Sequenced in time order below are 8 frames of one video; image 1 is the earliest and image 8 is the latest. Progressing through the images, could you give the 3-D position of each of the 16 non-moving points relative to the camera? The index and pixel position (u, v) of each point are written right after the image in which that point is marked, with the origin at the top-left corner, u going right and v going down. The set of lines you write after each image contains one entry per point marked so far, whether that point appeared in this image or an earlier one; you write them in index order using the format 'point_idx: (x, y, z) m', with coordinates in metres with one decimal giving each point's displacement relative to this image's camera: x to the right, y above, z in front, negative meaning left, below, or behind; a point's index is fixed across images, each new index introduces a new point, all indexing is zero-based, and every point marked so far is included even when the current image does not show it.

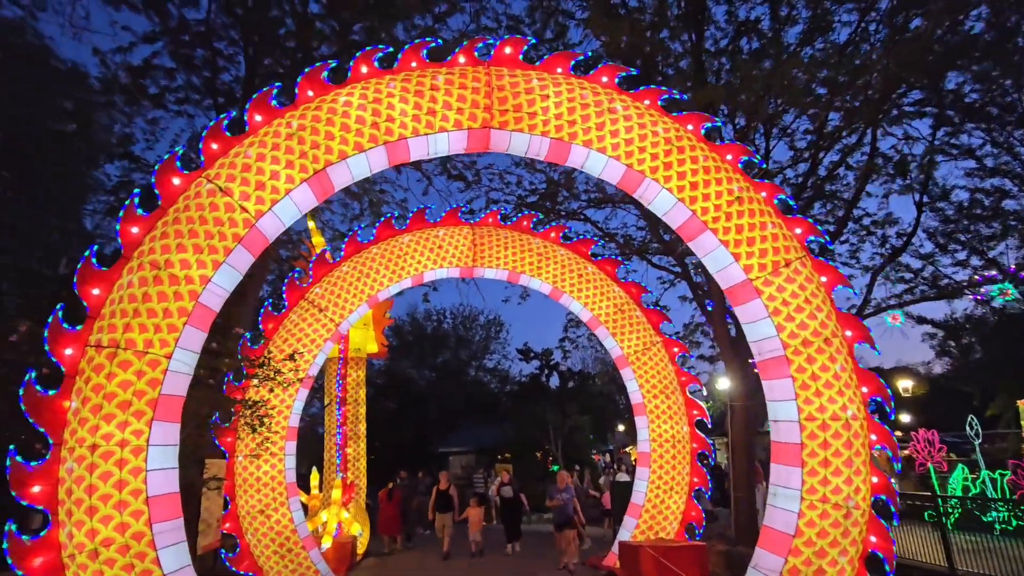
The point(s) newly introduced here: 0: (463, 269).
0: (-0.7, +0.3, +8.7) m
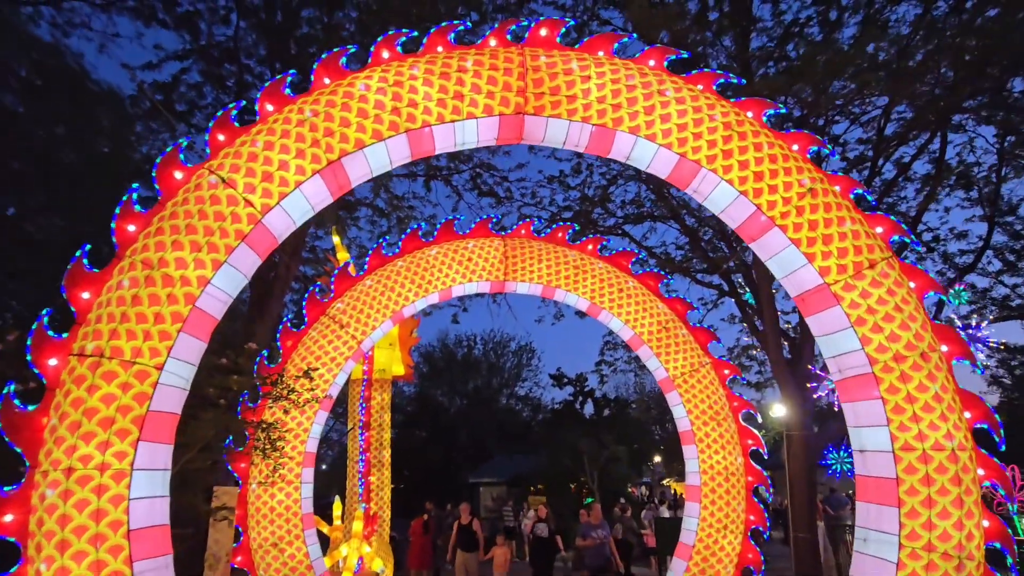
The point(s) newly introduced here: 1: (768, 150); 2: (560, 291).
0: (-0.2, 0.0, +8.2) m
1: (+1.9, +1.0, +4.5) m
2: (+0.6, 0.0, +8.1) m
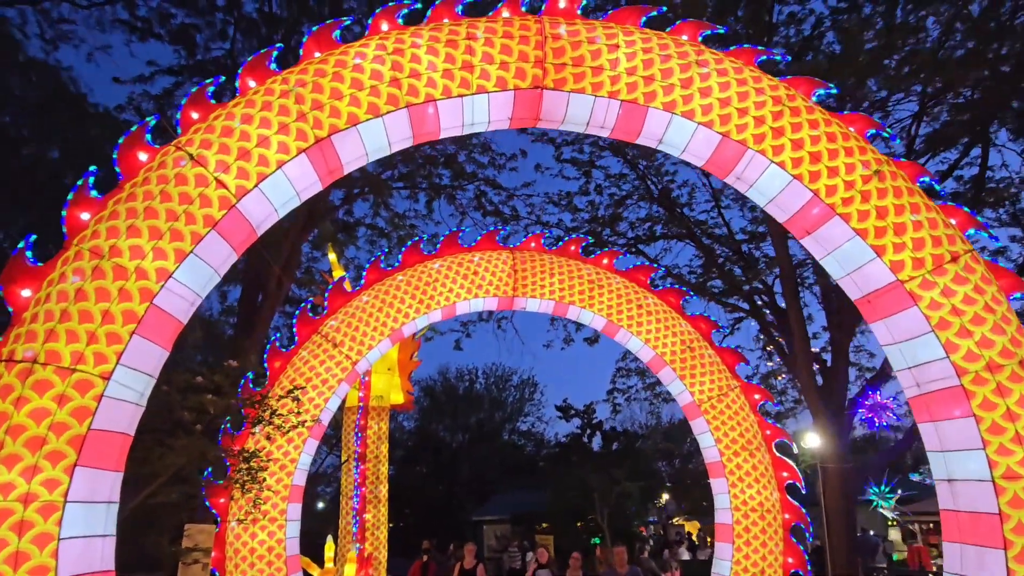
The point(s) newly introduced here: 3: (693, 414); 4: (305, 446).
0: (-0.1, -0.2, +7.5) m
1: (+2.0, +1.0, +3.9) m
2: (+0.7, -0.2, +7.5) m
3: (+2.1, -1.5, +7.3) m
4: (-2.2, -1.7, +6.6) m
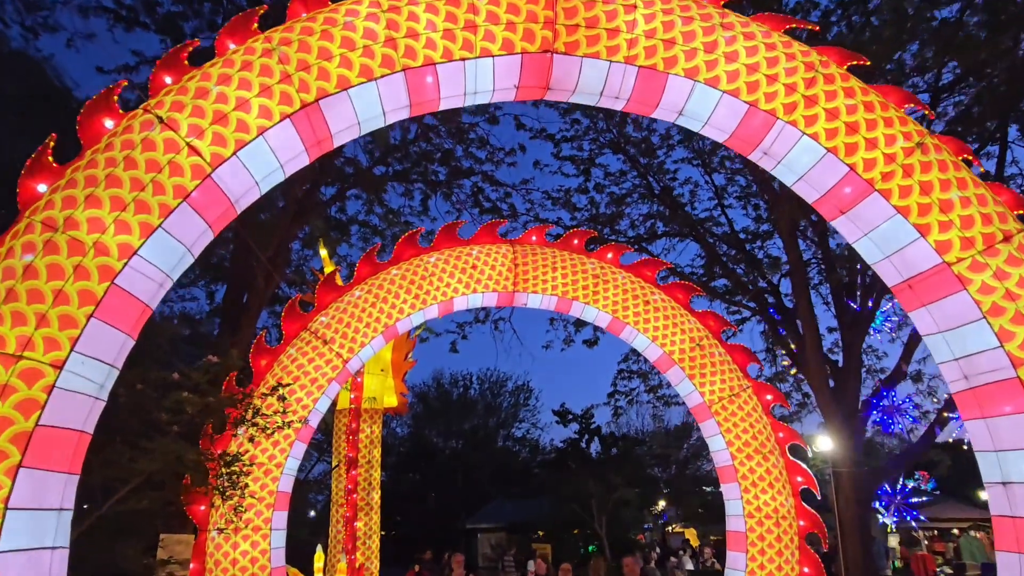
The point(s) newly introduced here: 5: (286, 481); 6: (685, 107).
0: (-0.1, -0.1, +7.1) m
1: (+2.0, +1.1, +3.6) m
2: (+0.8, -0.2, +7.1) m
3: (+2.1, -1.4, +6.9) m
4: (-2.2, -1.6, +6.2) m
5: (-2.3, -2.0, +6.2) m
6: (+1.0, +1.1, +3.7) m
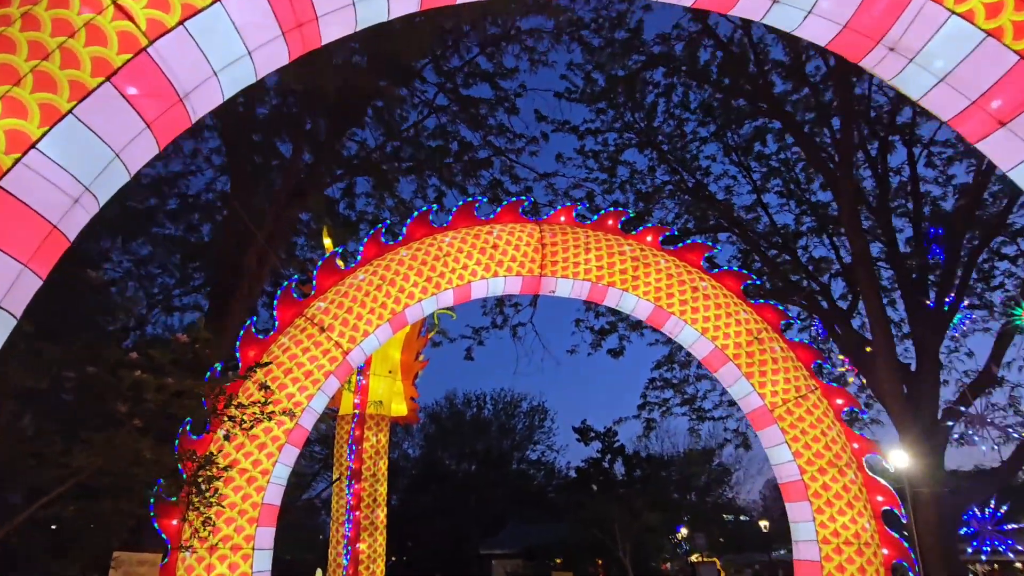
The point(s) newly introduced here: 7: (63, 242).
0: (+0.2, 0.0, +6.2) m
1: (+2.2, +1.4, +2.6) m
2: (+1.0, 0.0, +6.2) m
3: (+2.4, -1.3, +5.9) m
4: (-2.0, -1.4, +5.3) m
5: (-2.0, -1.7, +5.2) m
6: (+1.2, +1.4, +2.8) m
7: (-1.7, +0.2, +2.2) m
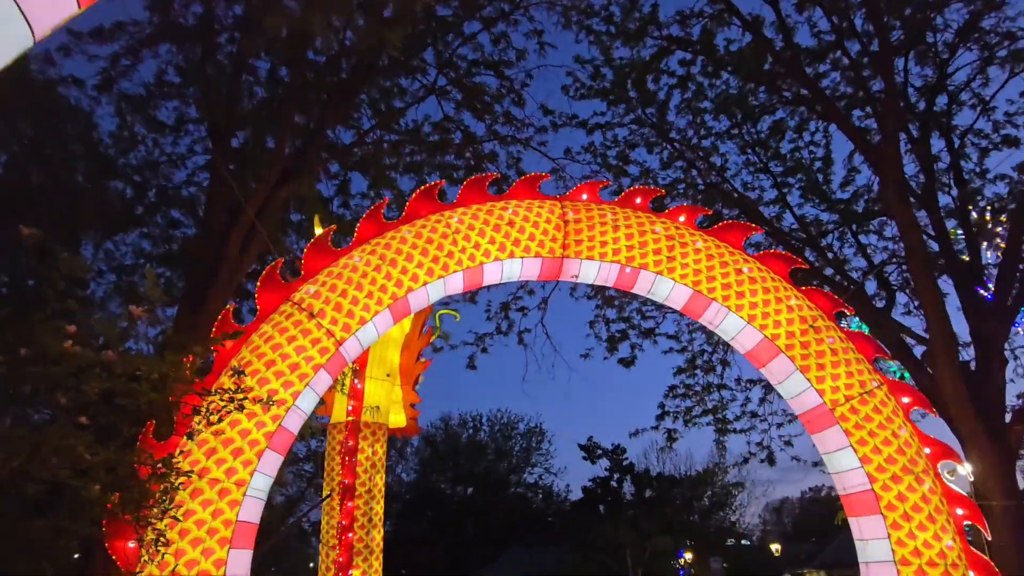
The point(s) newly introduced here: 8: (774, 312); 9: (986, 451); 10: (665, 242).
0: (+0.3, +0.2, +5.4) m
1: (+2.4, +1.7, +1.9) m
2: (+1.2, +0.1, +5.4) m
3: (+2.6, -1.1, +5.1) m
4: (-1.8, -1.3, +4.4) m
5: (-1.9, -1.6, +4.4) m
6: (+1.4, +1.7, +2.1) m
7: (-1.5, +0.5, +1.5) m
8: (+2.2, -0.2, +5.3) m
9: (+4.7, -1.6, +6.0) m
10: (+1.4, +0.4, +5.4) m
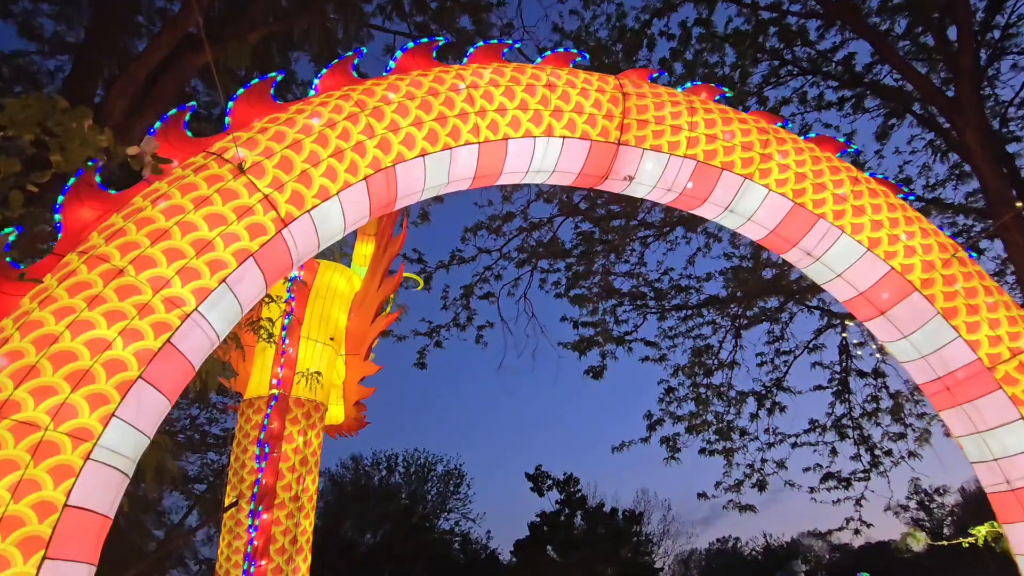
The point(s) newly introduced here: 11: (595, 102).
0: (+0.5, +0.8, +3.8) m
1: (+3.1, +2.4, +0.7) m
2: (+1.4, +0.7, +3.9) m
3: (+2.7, -0.6, +3.7) m
4: (-1.5, -0.4, +2.4) m
5: (-1.6, -0.7, +2.3) m
6: (+2.1, +2.4, +0.8) m
7: (-0.7, +1.5, -0.3) m
8: (+2.4, +0.3, +3.9) m
9: (+4.7, -1.3, +4.8) m
10: (+1.6, +1.0, +4.0) m
11: (+0.5, +1.1, +3.8) m
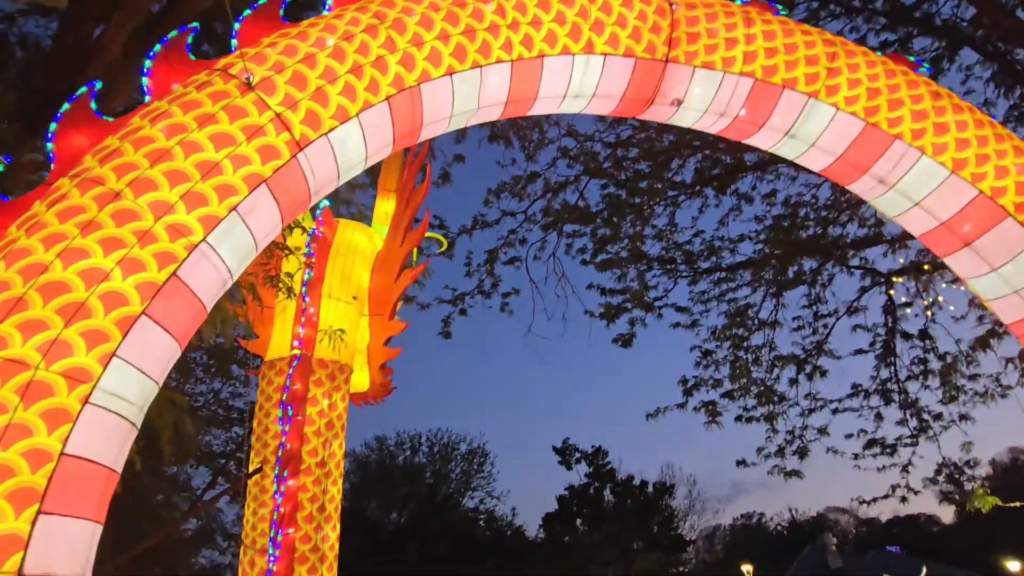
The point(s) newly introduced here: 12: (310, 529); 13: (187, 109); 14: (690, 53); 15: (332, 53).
0: (+0.7, +1.2, +3.4) m
1: (+3.2, +2.7, +0.2) m
2: (+1.6, +1.1, +3.5) m
3: (+2.9, -0.2, +3.2) m
4: (-1.4, -0.2, +2.1) m
5: (-1.4, -0.5, +2.0) m
6: (+2.2, +2.7, +0.3) m
7: (-0.6, +1.7, -0.7) m
8: (+2.6, +0.7, +3.4) m
9: (+4.9, -0.8, +4.4) m
10: (+1.8, +1.4, +3.5) m
11: (+0.7, +1.5, +3.4) m
12: (-1.4, -1.7, +4.3) m
13: (-1.3, +0.7, +2.5) m
14: (+1.0, +1.3, +3.4) m
15: (-0.8, +1.1, +2.9) m
